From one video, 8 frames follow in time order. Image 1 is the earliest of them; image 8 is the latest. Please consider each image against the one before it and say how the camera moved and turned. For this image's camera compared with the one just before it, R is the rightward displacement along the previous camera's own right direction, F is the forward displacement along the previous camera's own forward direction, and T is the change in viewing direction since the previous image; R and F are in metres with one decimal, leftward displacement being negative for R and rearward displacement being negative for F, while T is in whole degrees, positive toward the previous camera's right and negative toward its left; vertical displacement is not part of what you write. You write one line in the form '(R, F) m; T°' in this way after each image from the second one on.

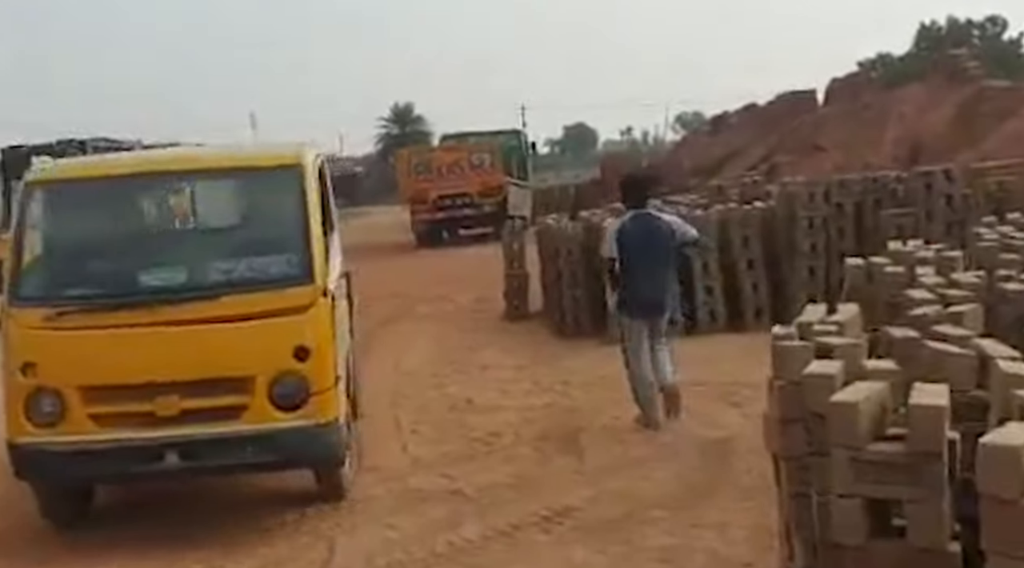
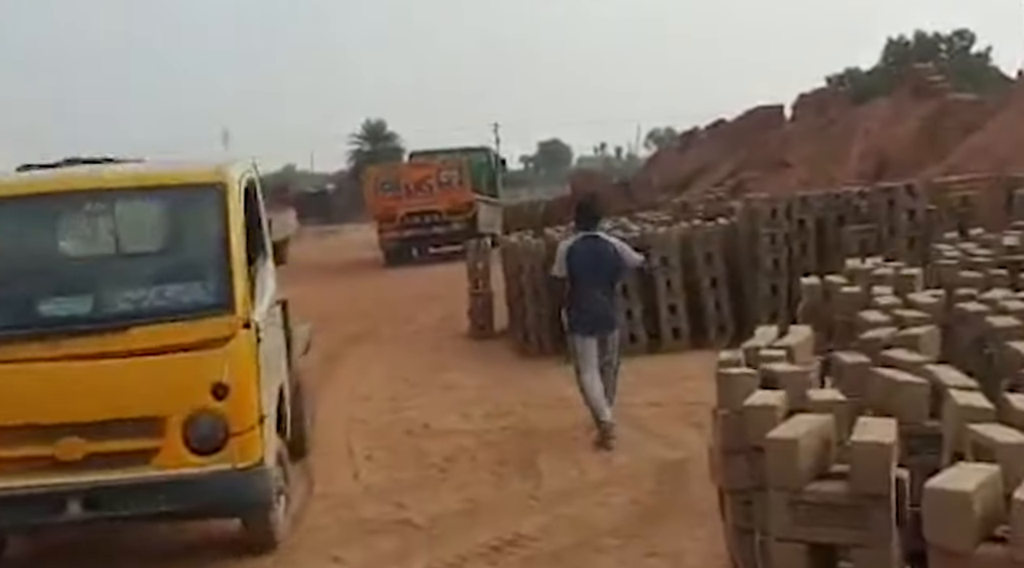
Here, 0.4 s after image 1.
(+0.1, +0.1) m; +1°
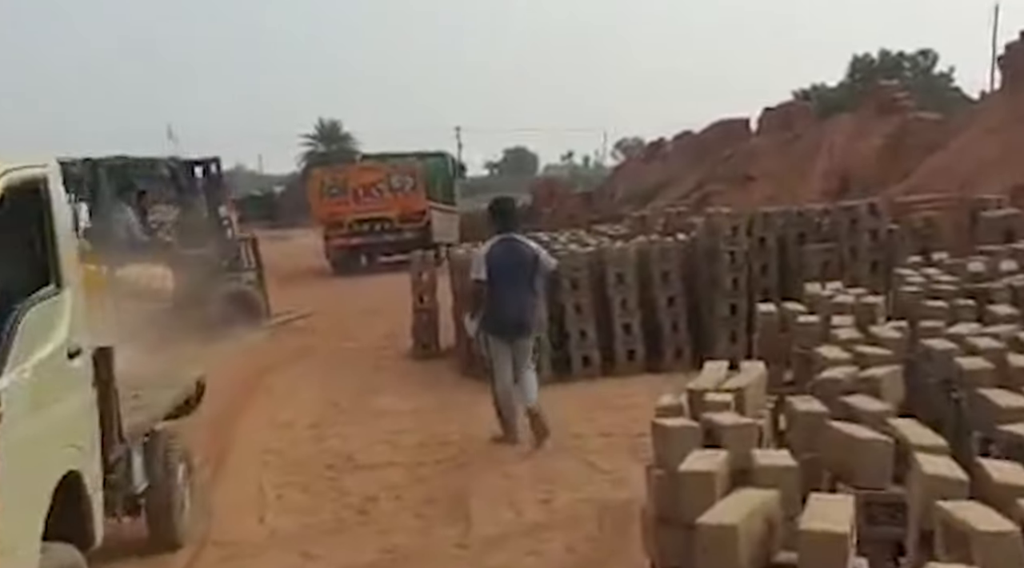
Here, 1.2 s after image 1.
(+0.2, +0.7) m; +2°
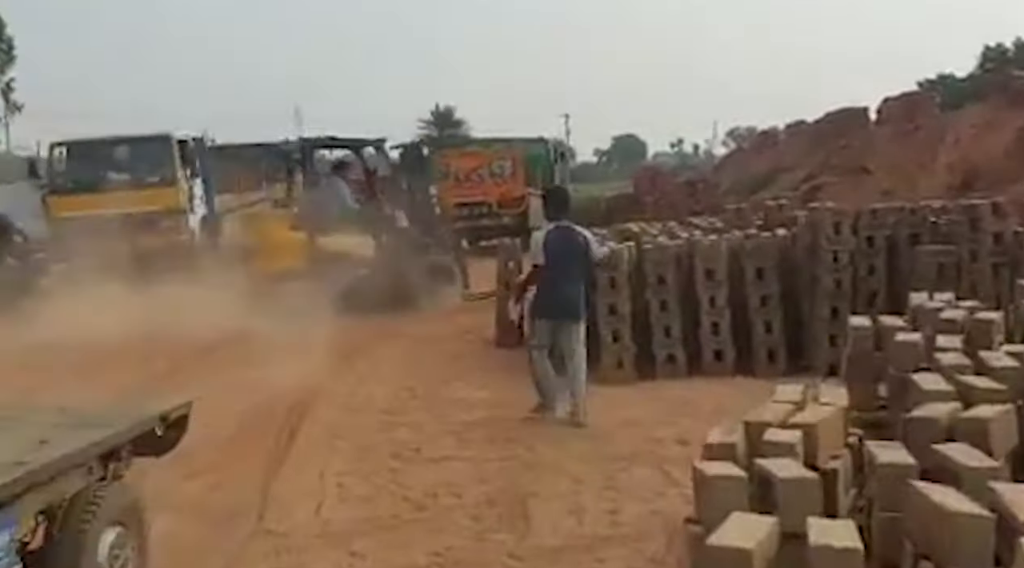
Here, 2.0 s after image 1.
(+0.2, +0.4) m; -5°
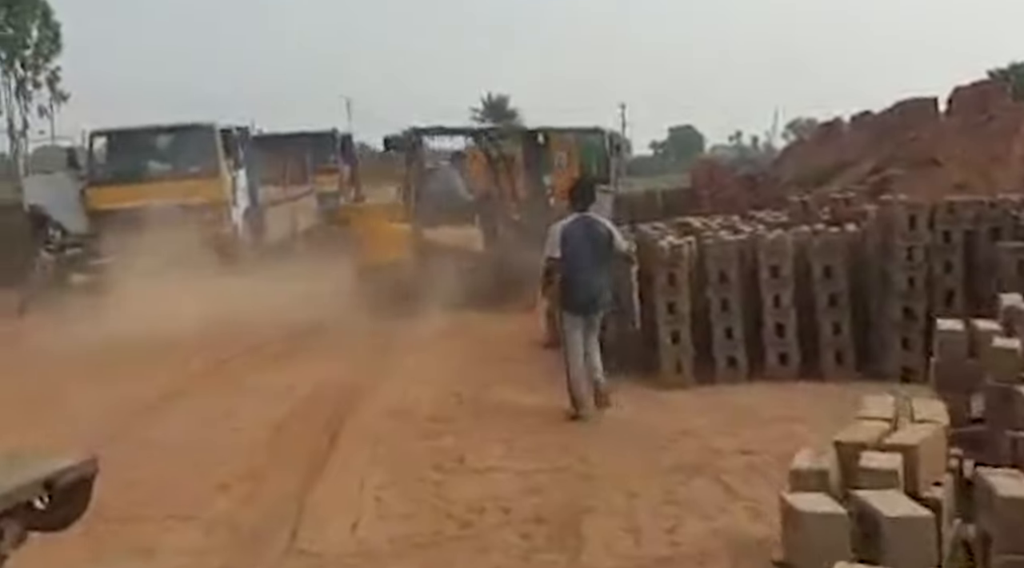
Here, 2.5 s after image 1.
(0.0, +0.5) m; -3°
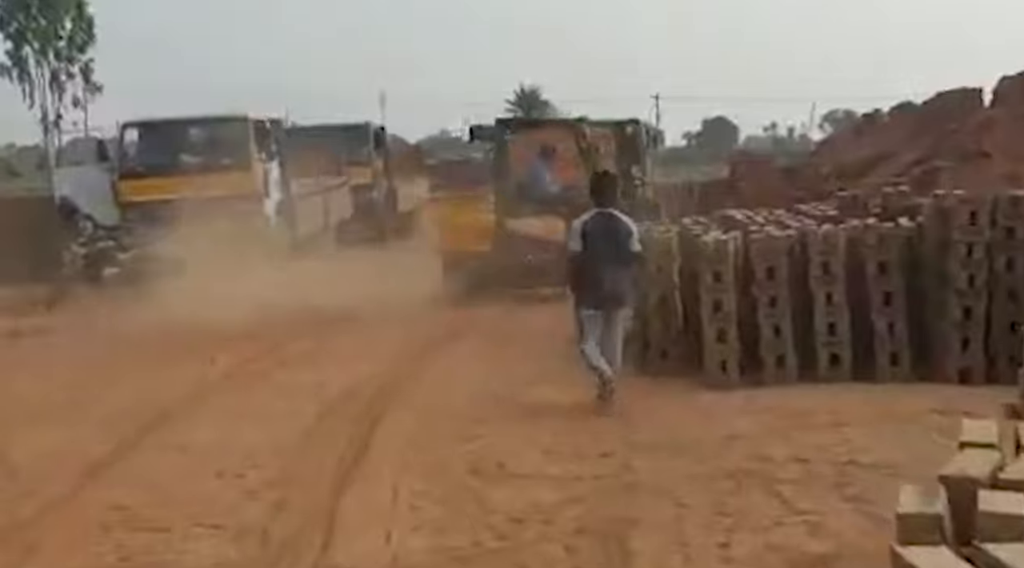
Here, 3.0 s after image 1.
(-0.1, +0.3) m; -2°
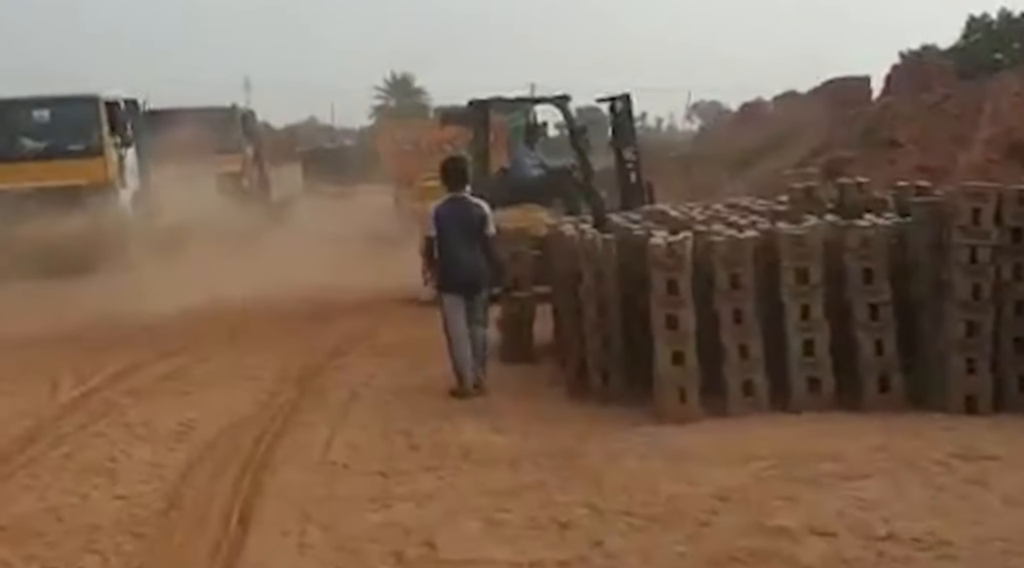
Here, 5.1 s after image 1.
(-0.3, +1.7) m; +7°
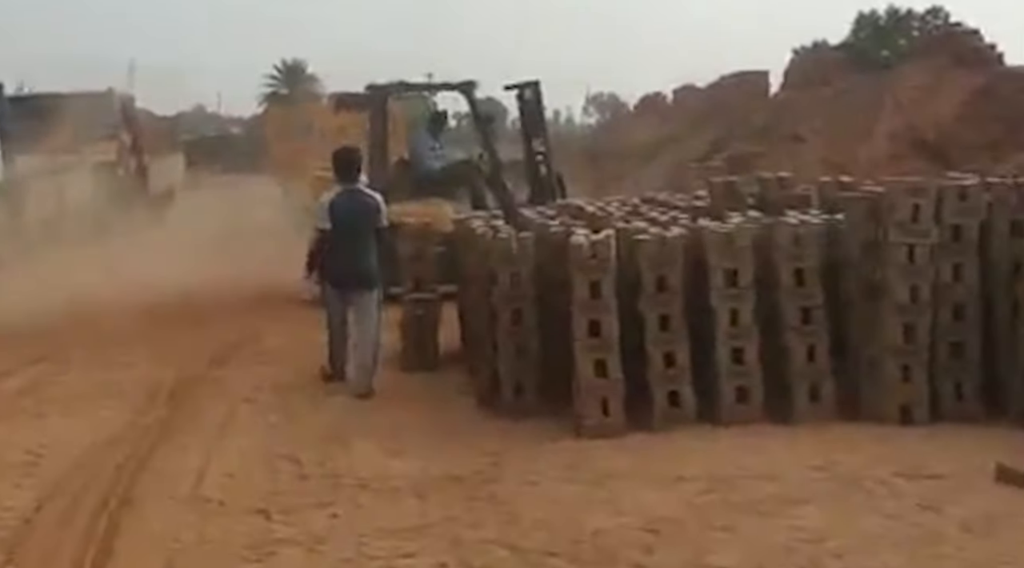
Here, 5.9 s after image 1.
(0.0, +0.7) m; +5°
